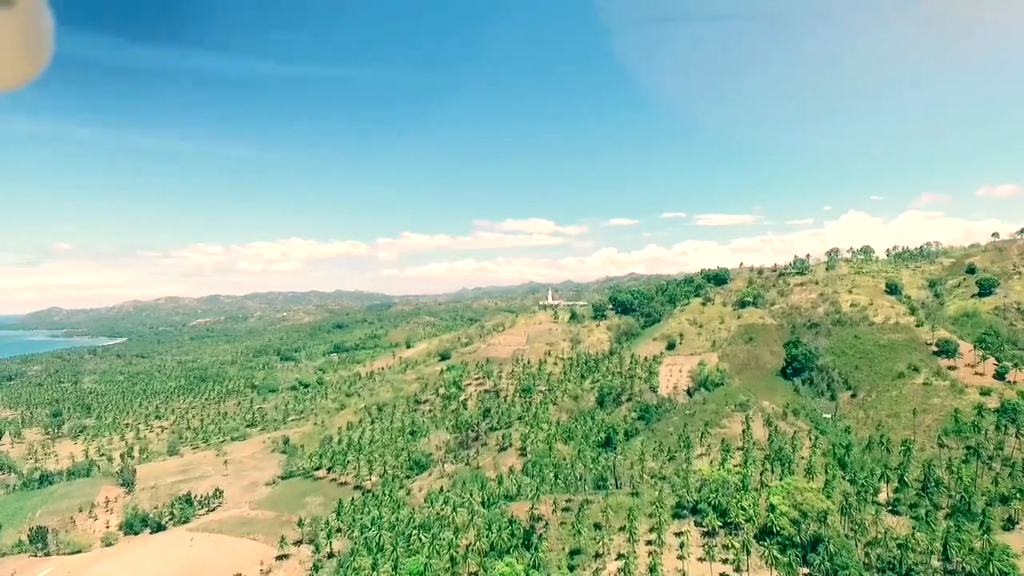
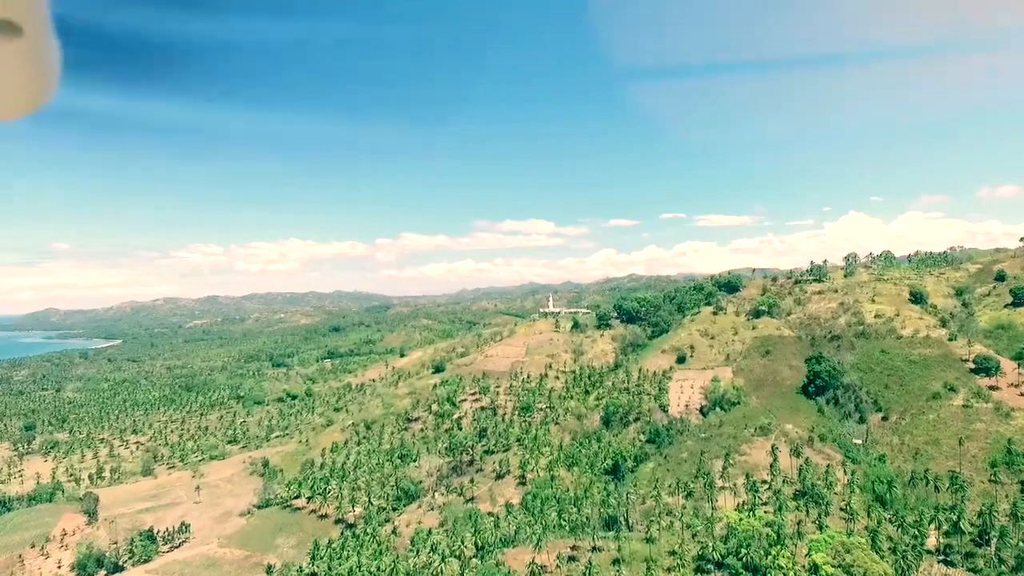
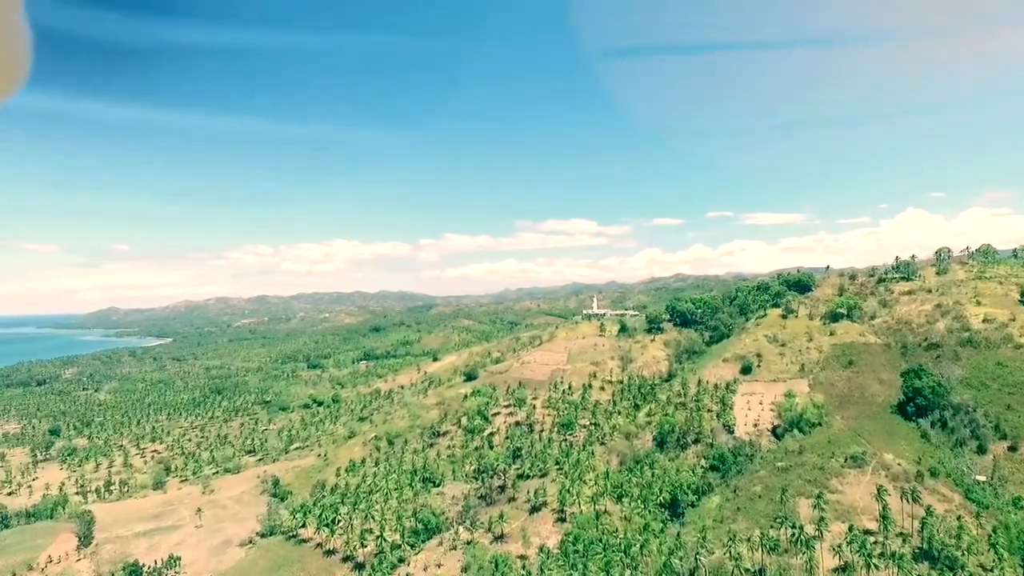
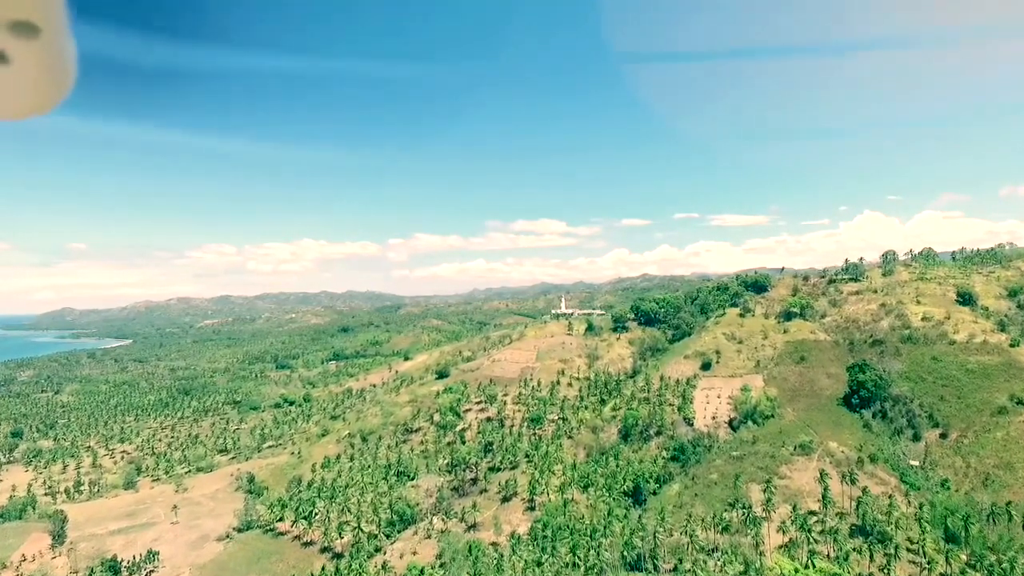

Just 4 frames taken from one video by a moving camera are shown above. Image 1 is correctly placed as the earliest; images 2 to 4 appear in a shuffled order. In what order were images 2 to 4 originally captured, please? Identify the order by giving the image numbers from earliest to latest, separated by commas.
2, 4, 3
